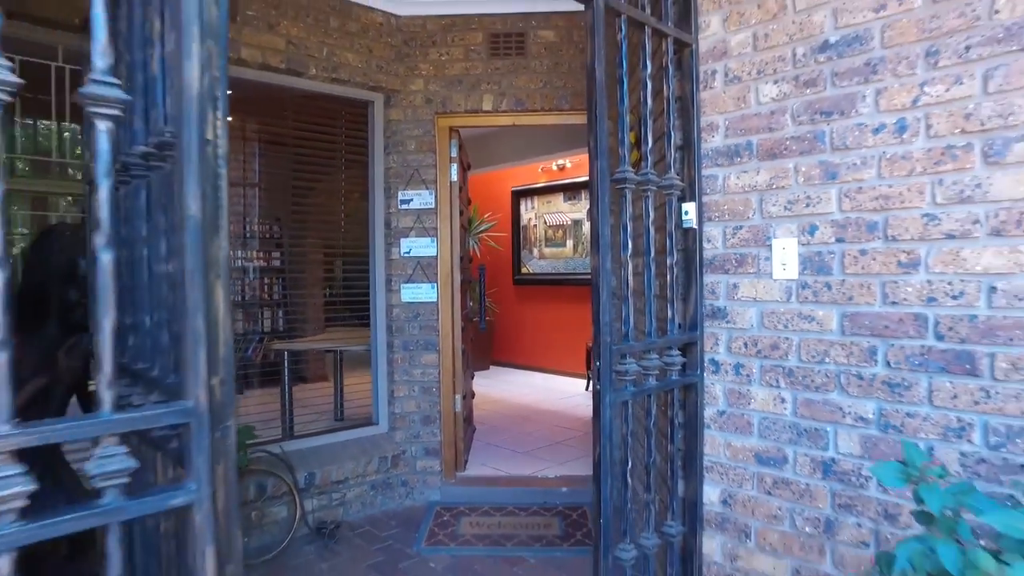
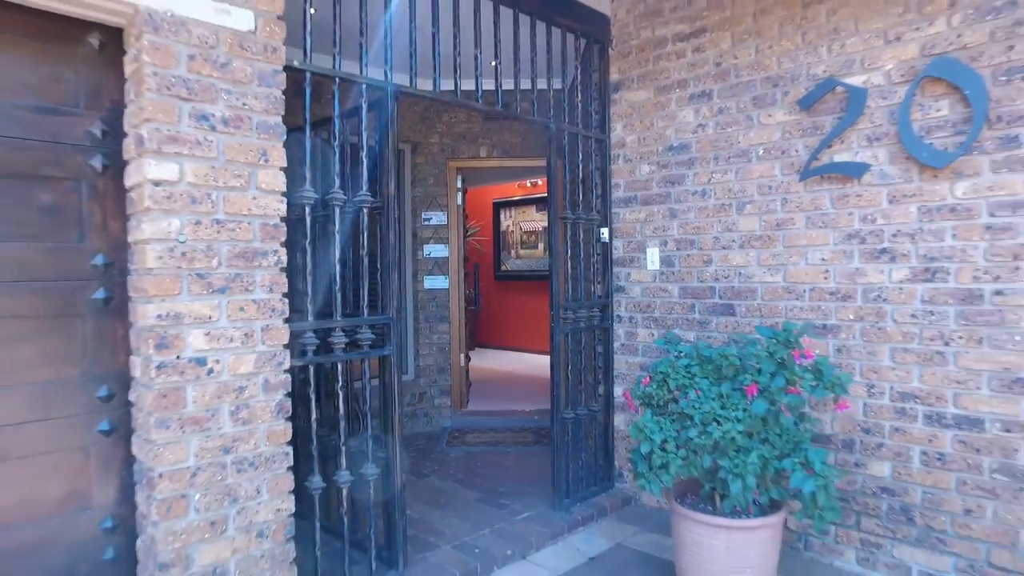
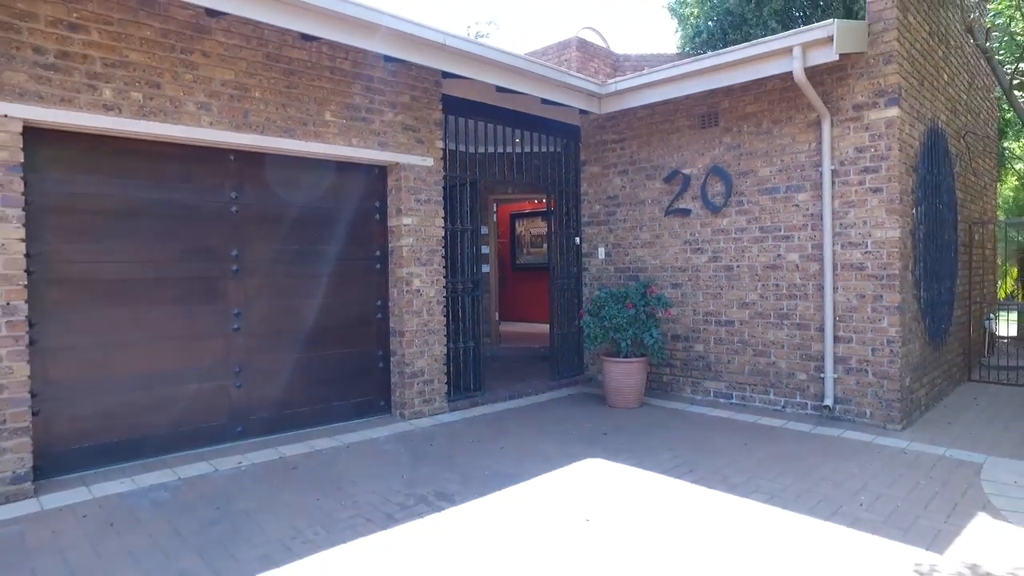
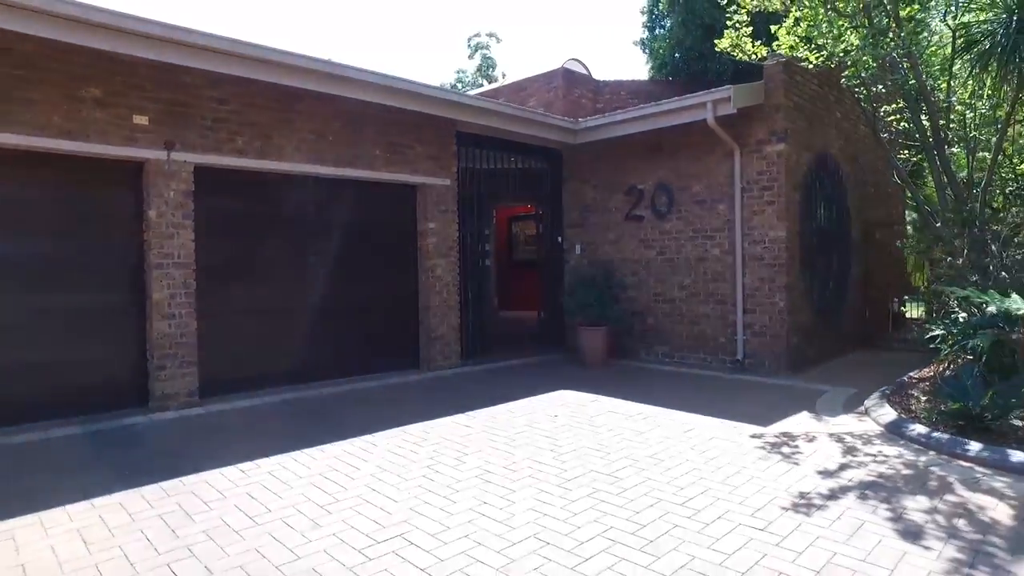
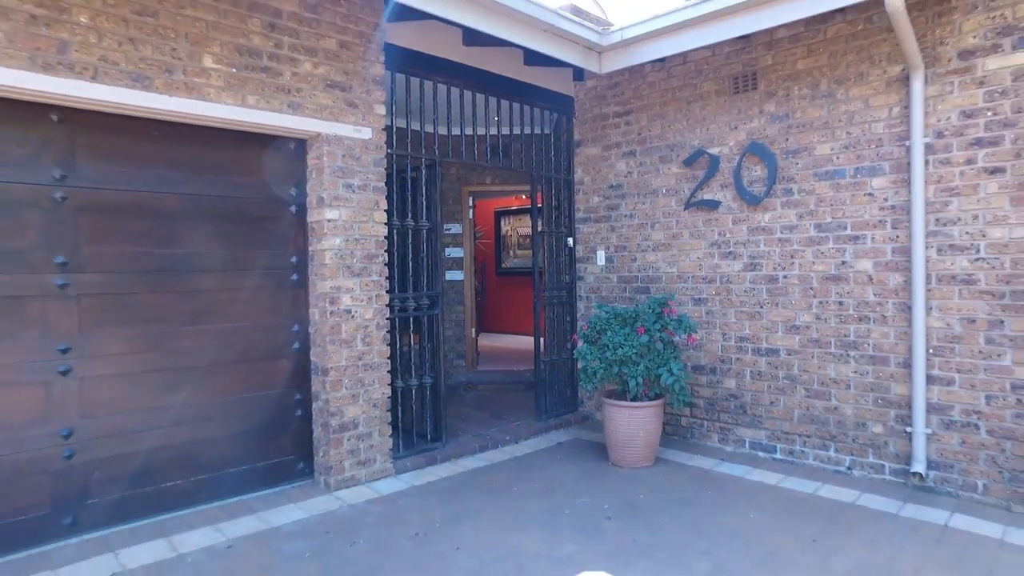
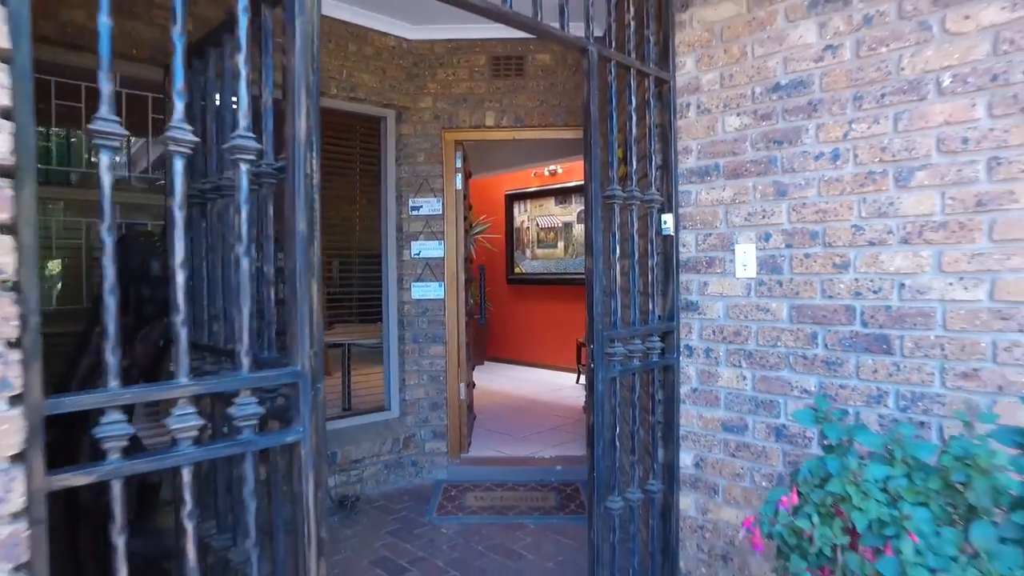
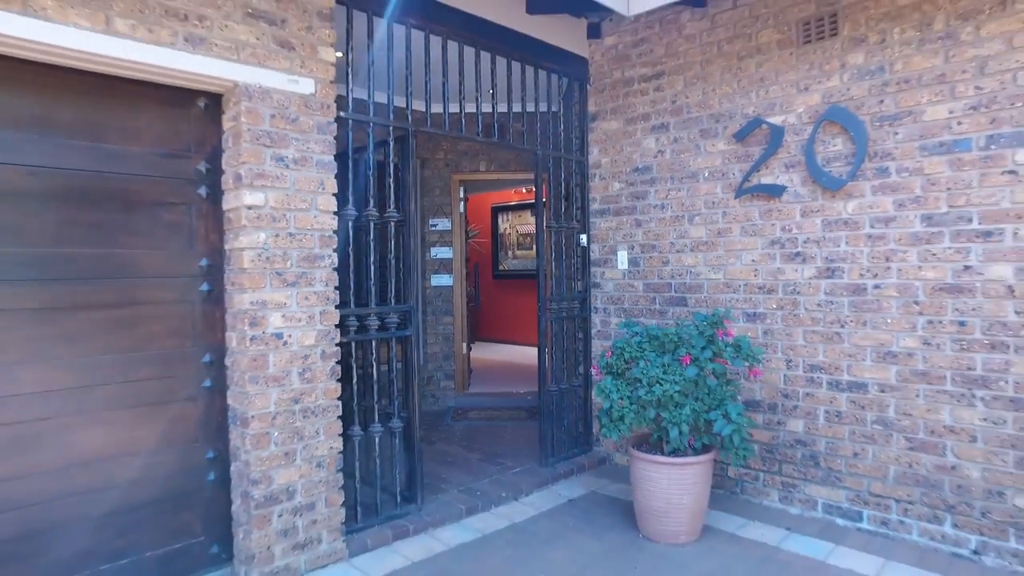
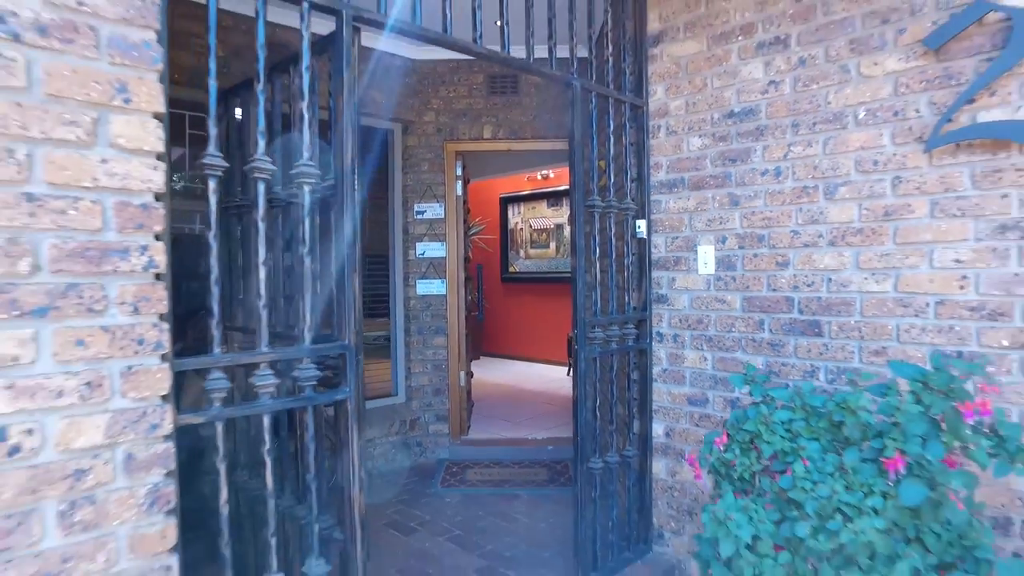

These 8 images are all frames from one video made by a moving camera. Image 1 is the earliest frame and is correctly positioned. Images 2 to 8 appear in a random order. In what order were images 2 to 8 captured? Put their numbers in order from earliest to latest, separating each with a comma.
6, 8, 2, 7, 5, 3, 4
